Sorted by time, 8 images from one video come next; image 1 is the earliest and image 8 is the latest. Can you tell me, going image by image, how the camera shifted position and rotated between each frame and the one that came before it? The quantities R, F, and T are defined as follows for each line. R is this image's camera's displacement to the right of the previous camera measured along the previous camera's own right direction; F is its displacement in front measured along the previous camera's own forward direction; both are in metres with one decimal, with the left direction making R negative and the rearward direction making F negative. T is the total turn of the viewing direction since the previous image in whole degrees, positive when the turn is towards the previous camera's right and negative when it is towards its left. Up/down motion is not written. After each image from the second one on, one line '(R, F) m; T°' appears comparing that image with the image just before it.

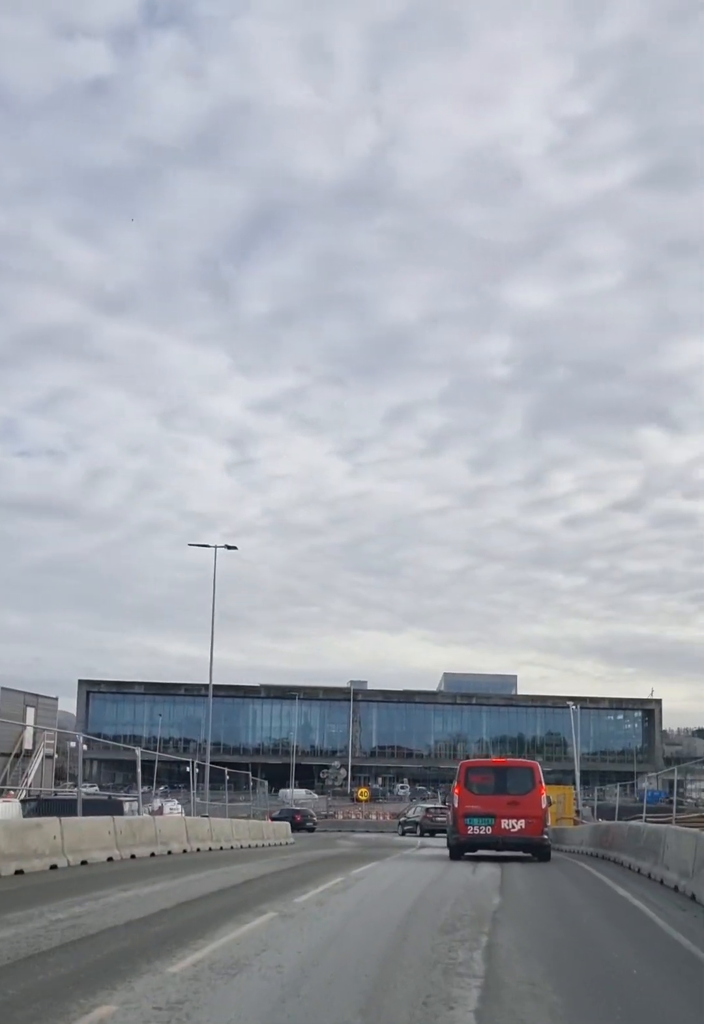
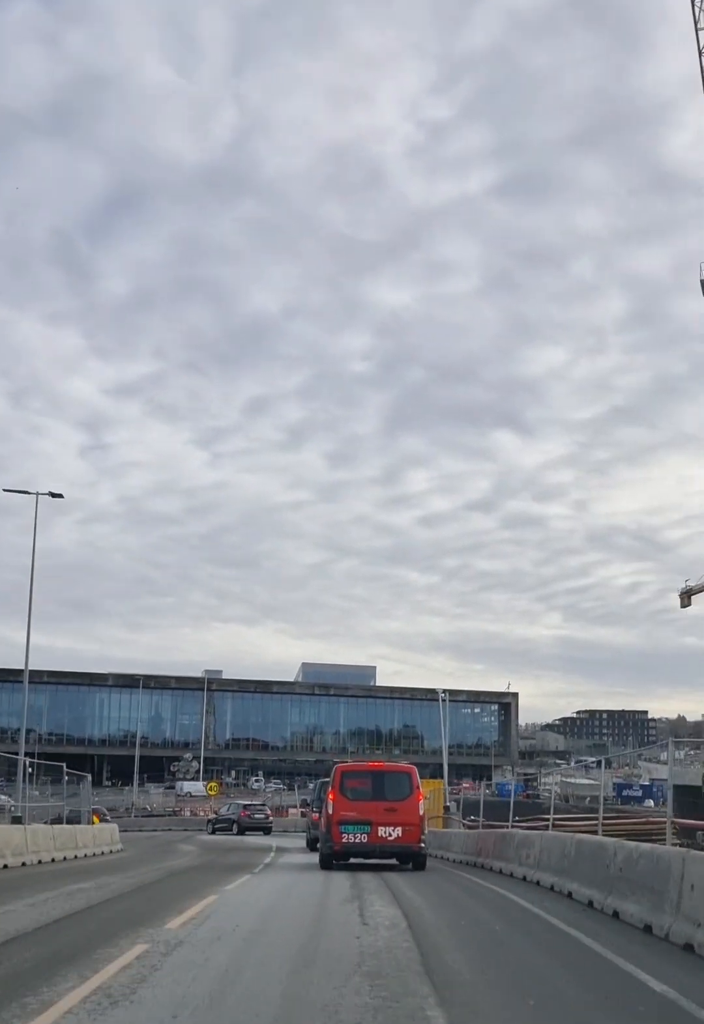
(0.0, +1.3) m; +7°
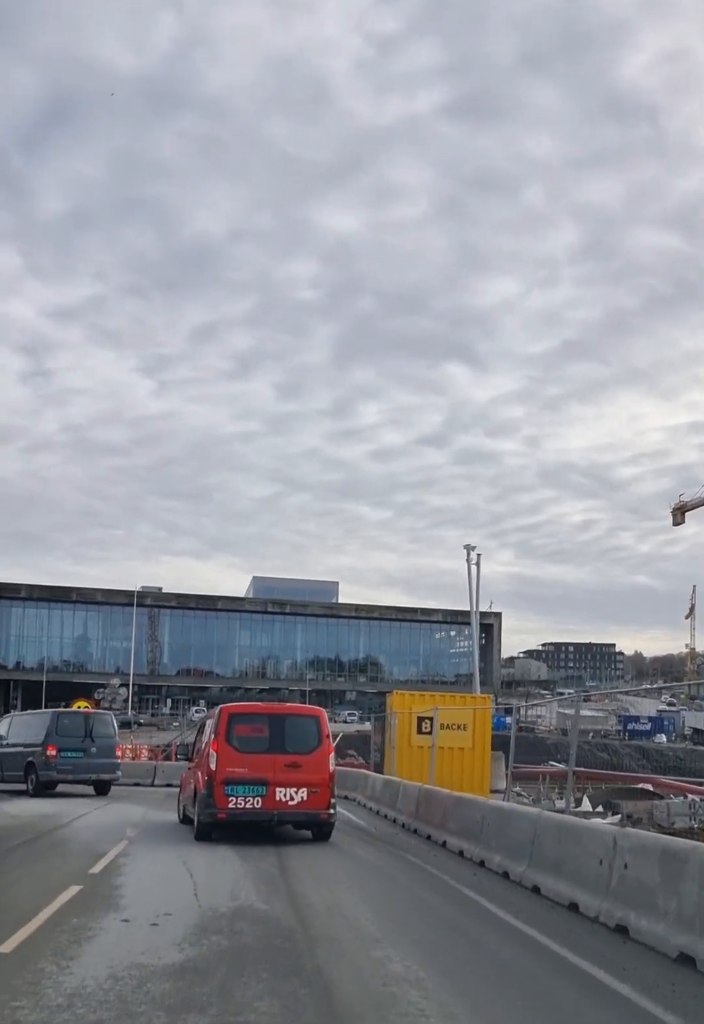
(-0.3, +6.0) m; +2°
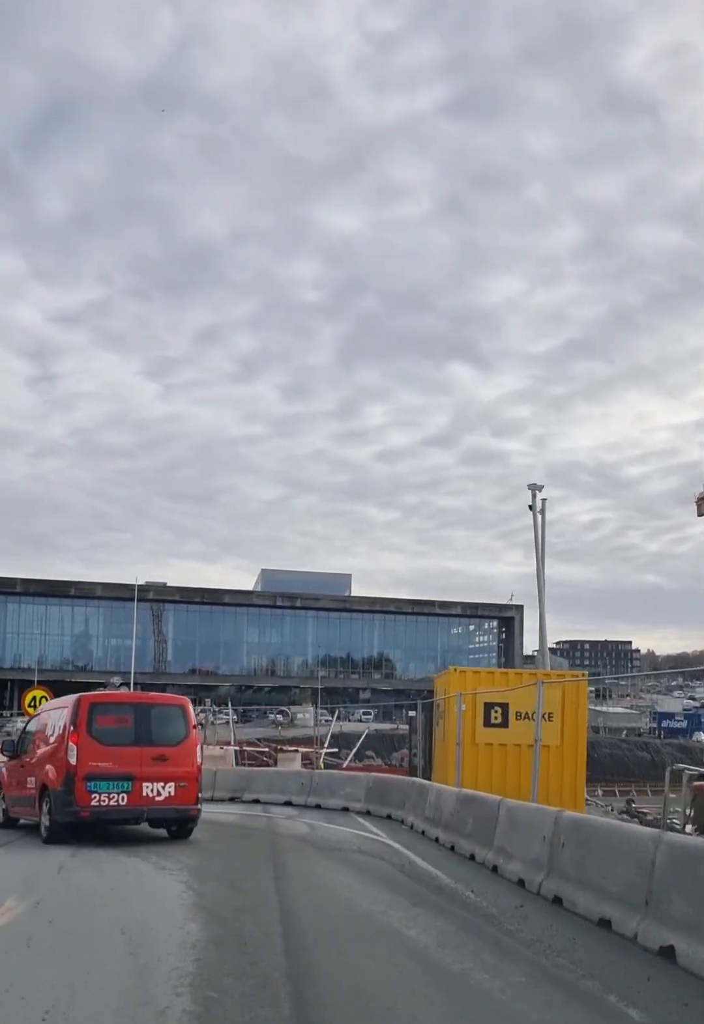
(-0.2, +1.8) m; 0°
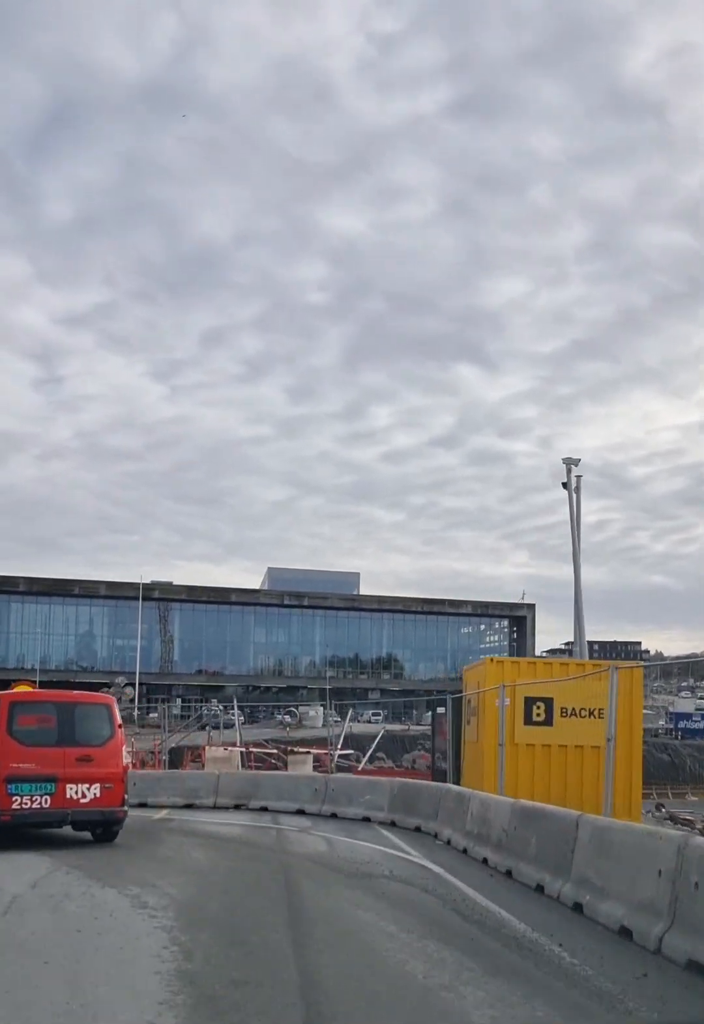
(-0.1, +0.6) m; 0°
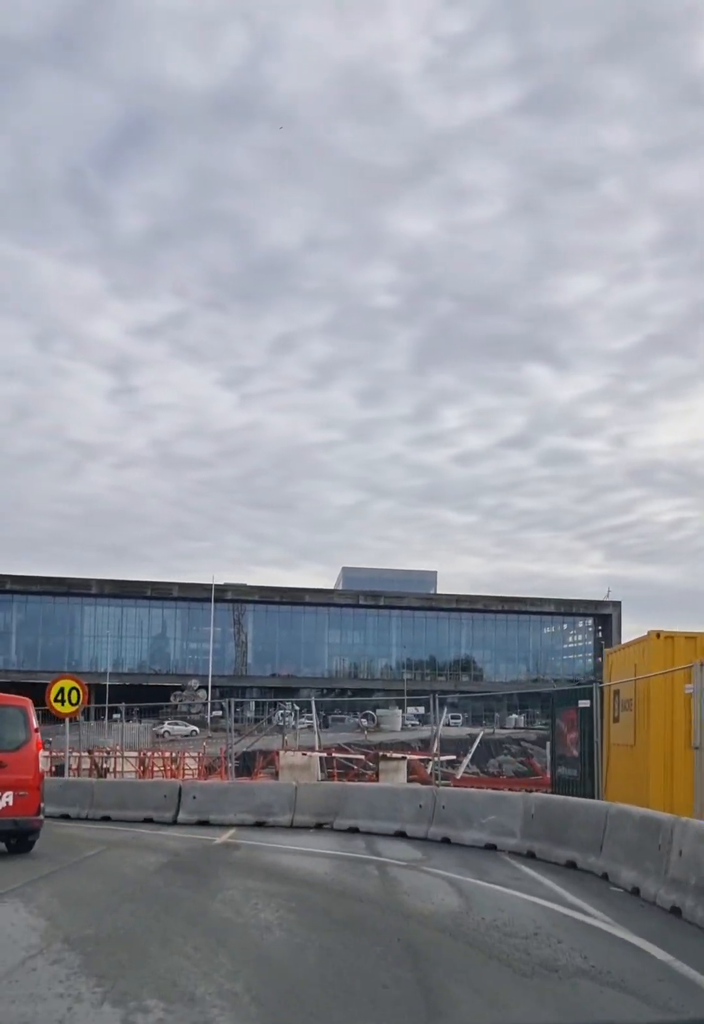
(-0.1, +1.0) m; -4°
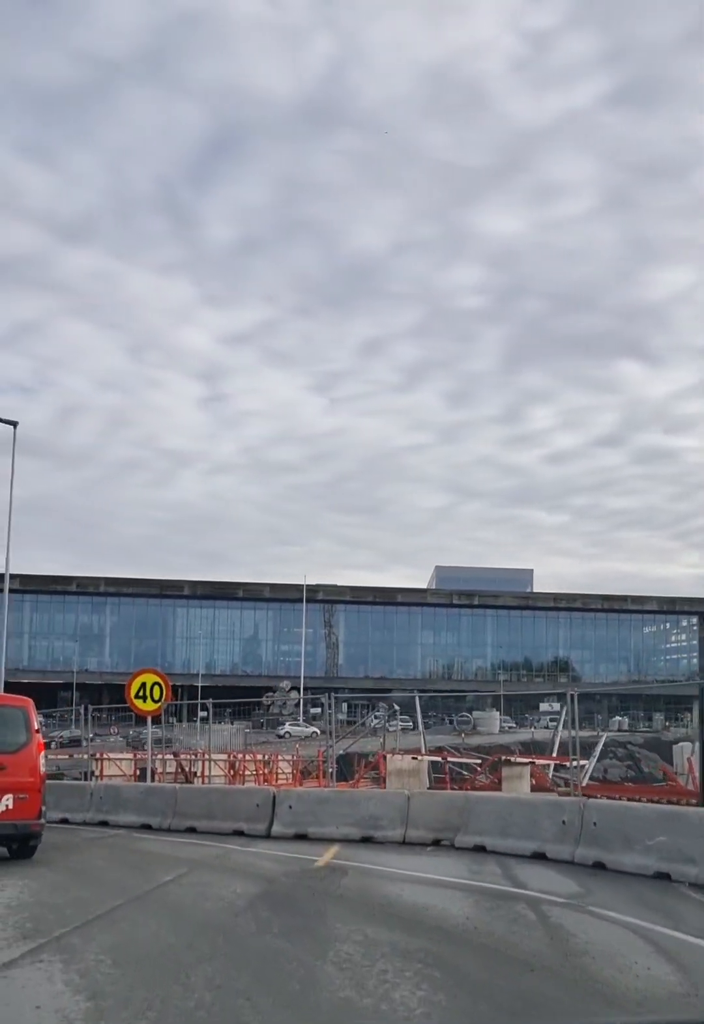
(-0.1, +0.7) m; -5°
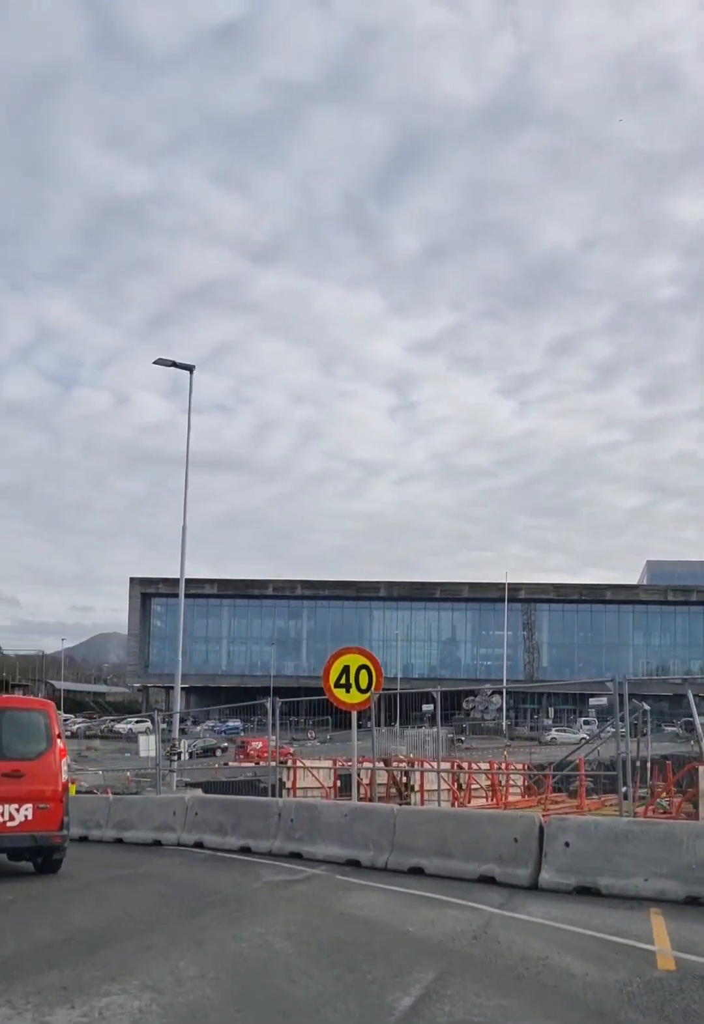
(-0.2, +1.2) m; -10°
